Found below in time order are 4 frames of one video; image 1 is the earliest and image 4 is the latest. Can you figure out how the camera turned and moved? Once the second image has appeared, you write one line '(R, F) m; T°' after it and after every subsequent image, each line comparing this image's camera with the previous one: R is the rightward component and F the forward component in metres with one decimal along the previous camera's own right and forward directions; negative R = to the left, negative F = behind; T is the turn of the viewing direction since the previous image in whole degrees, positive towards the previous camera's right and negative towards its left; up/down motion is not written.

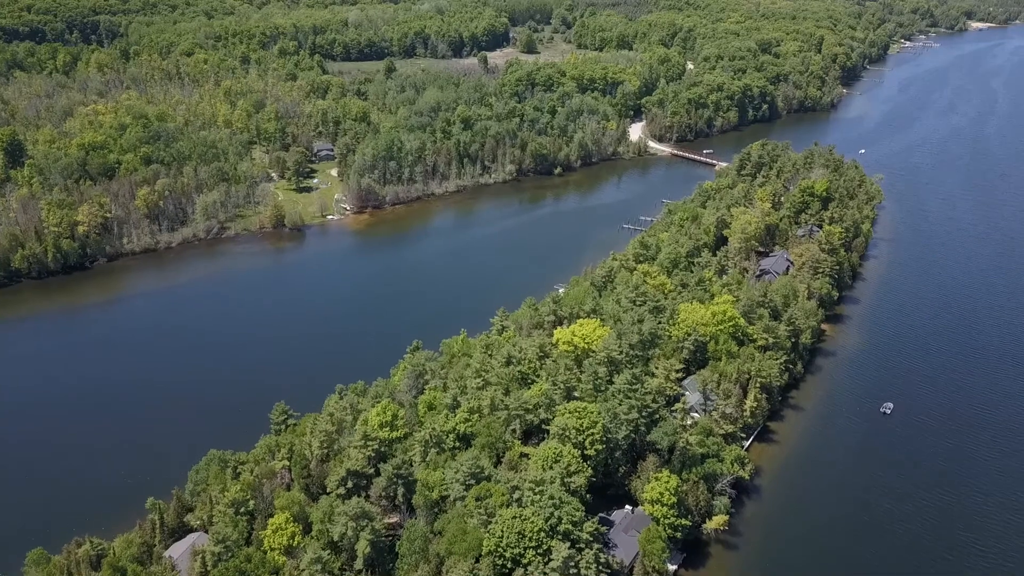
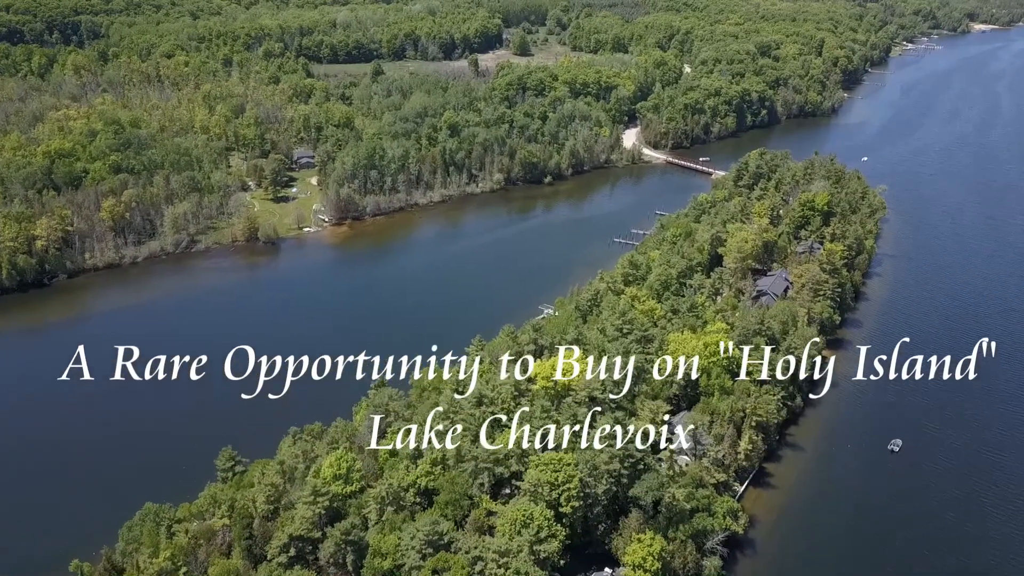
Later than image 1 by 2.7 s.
(+1.0, +2.8) m; 0°
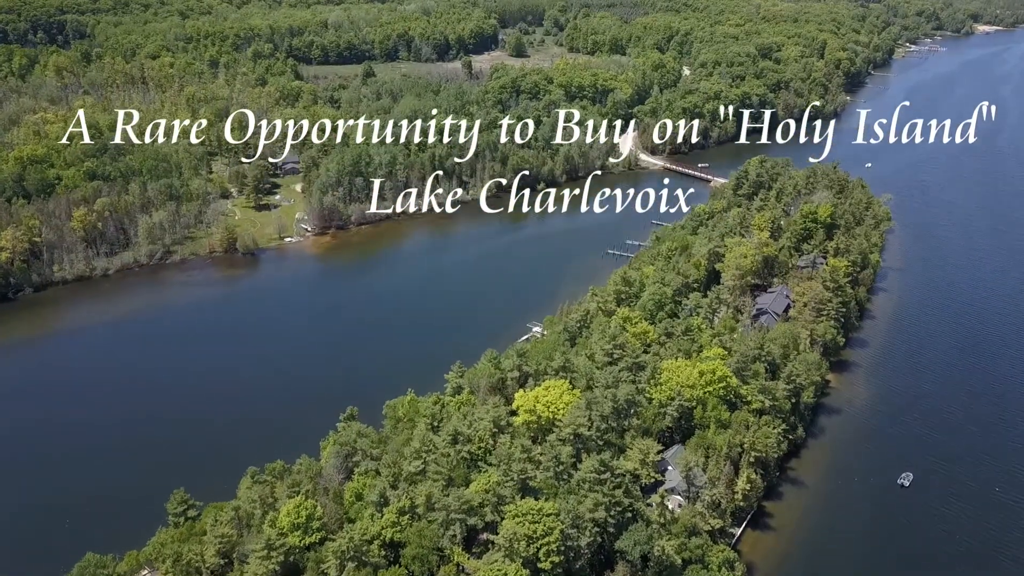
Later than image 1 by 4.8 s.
(+0.8, +2.3) m; 0°
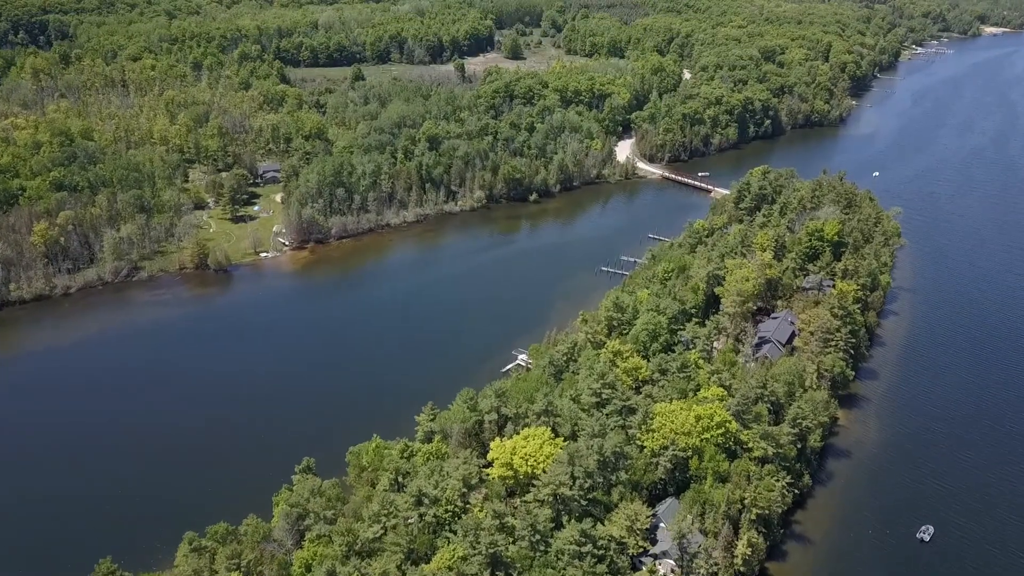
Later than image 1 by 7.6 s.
(+0.9, +3.0) m; 0°
